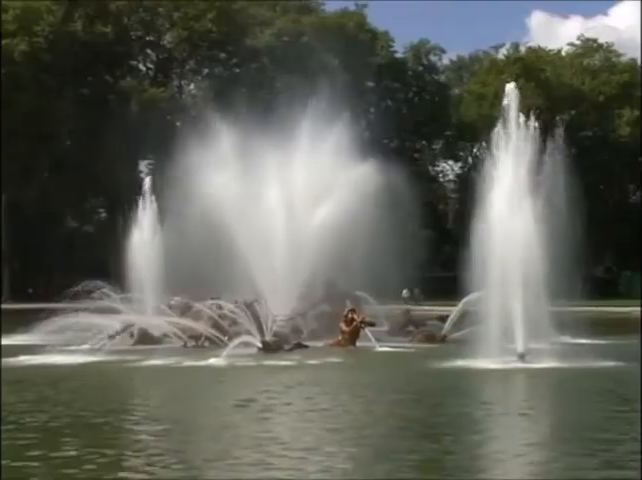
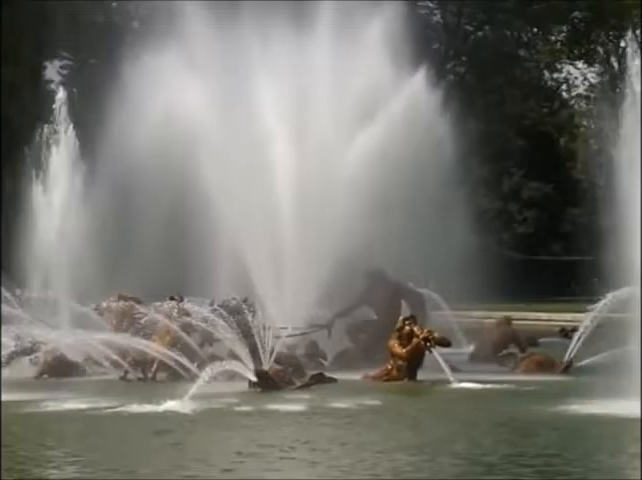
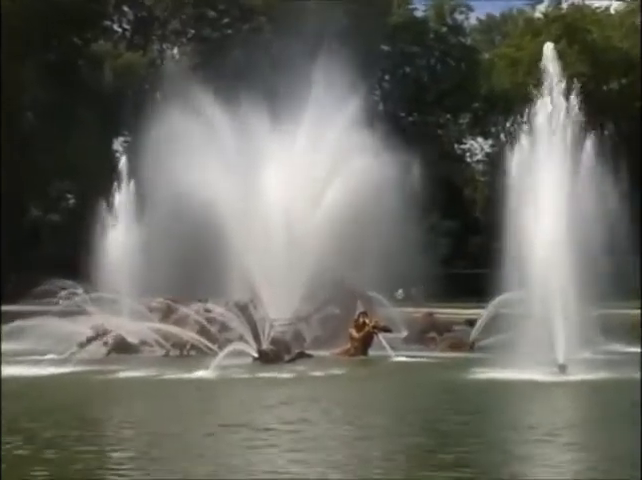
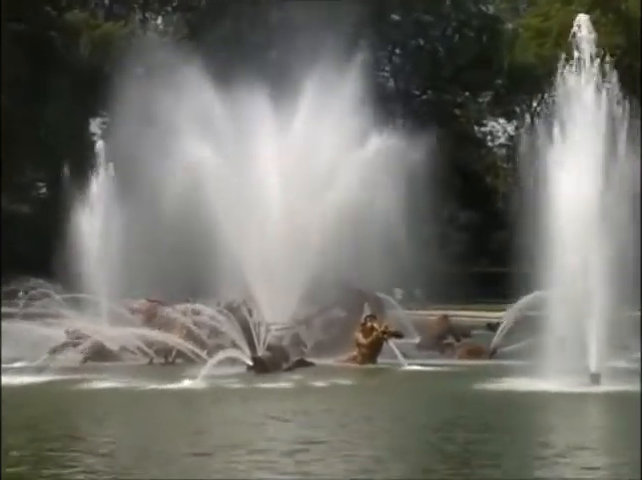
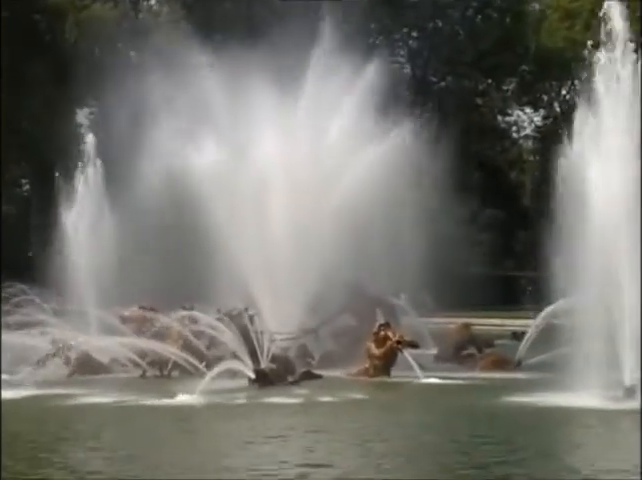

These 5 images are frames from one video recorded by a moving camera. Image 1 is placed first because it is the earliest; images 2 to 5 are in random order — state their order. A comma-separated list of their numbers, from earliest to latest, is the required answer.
3, 4, 5, 2
